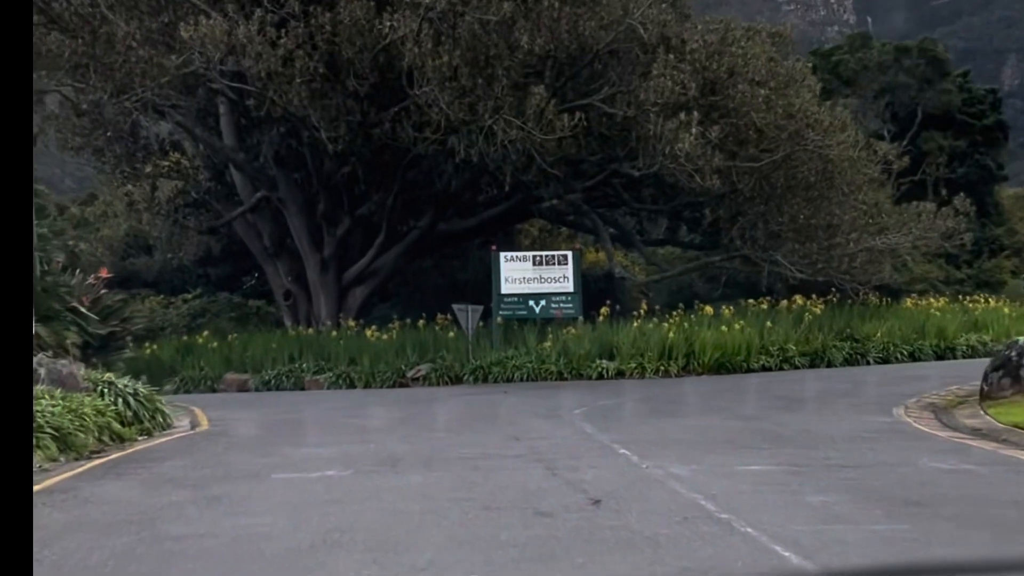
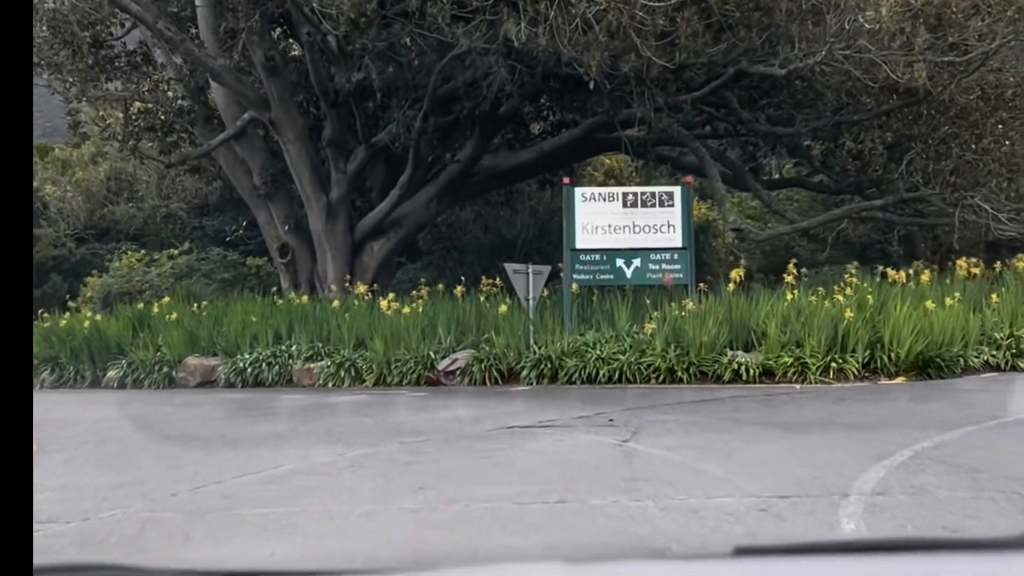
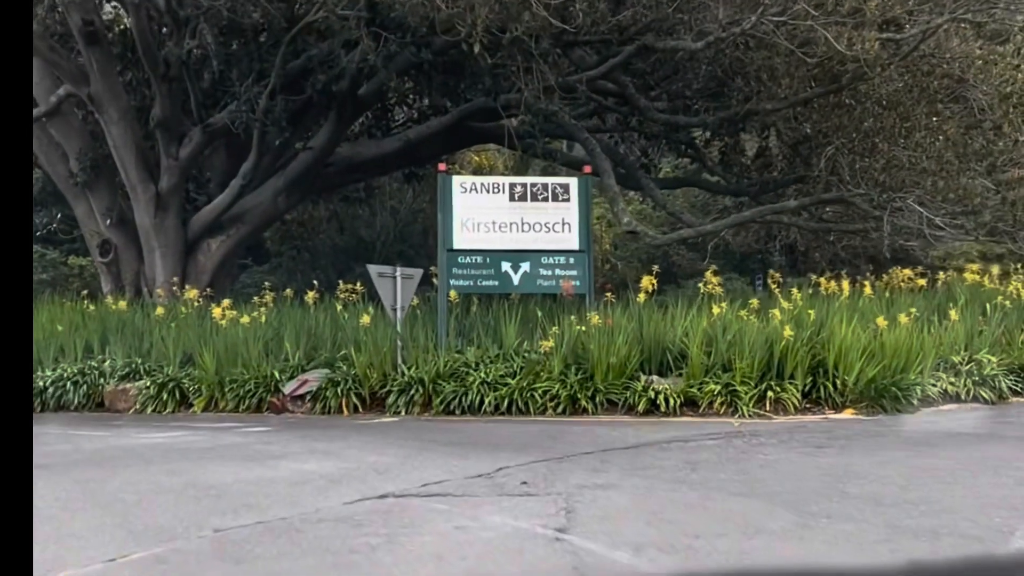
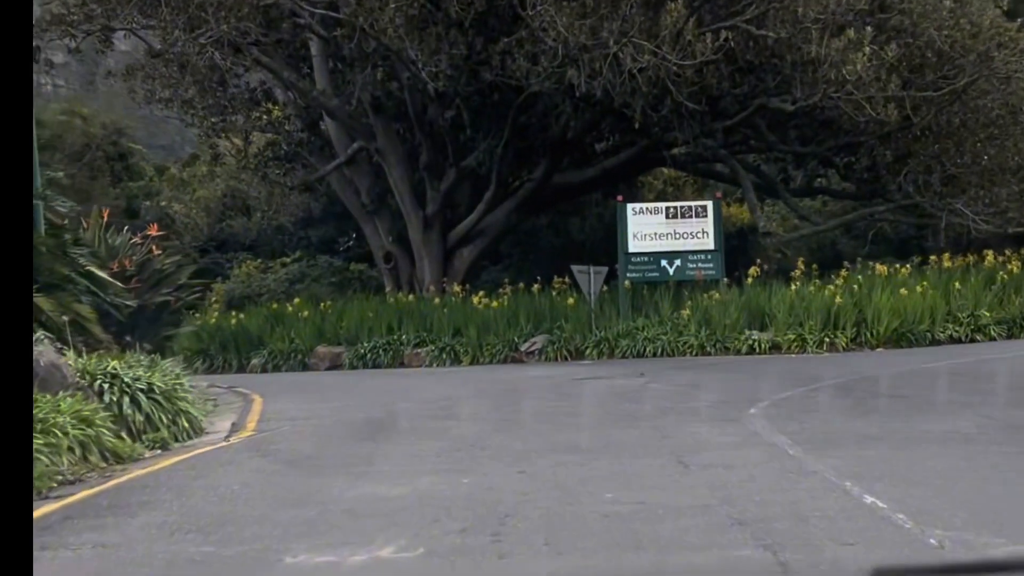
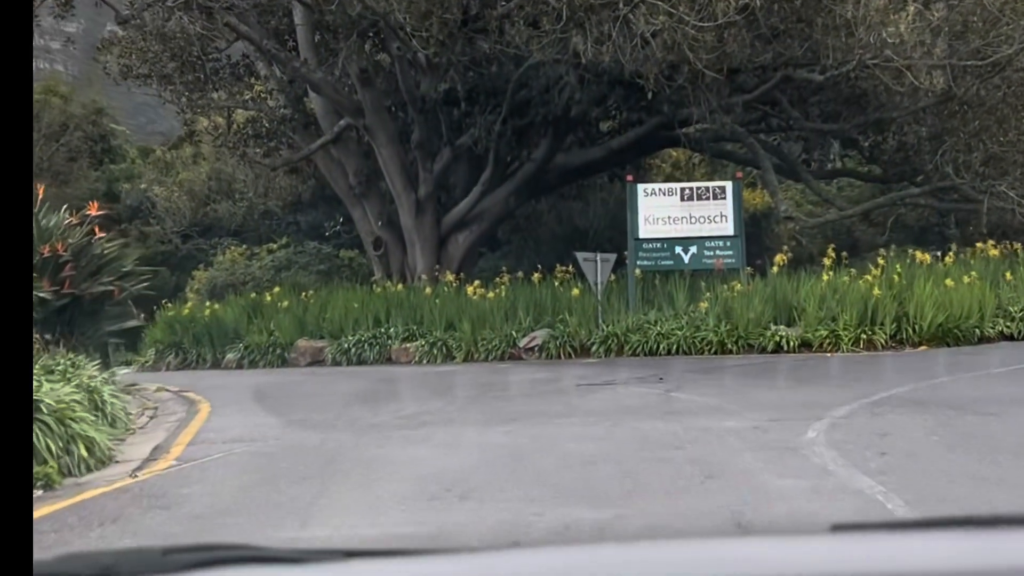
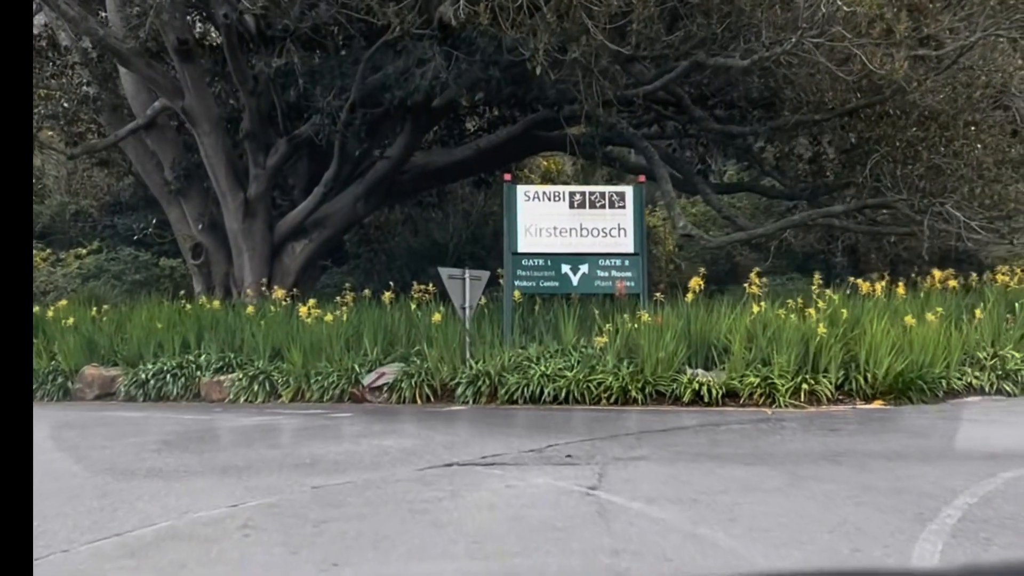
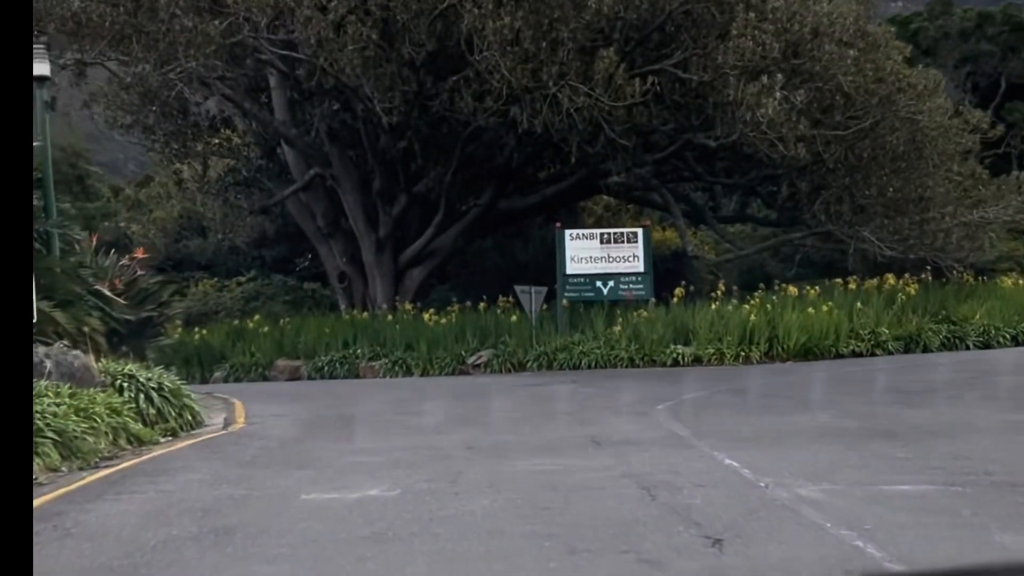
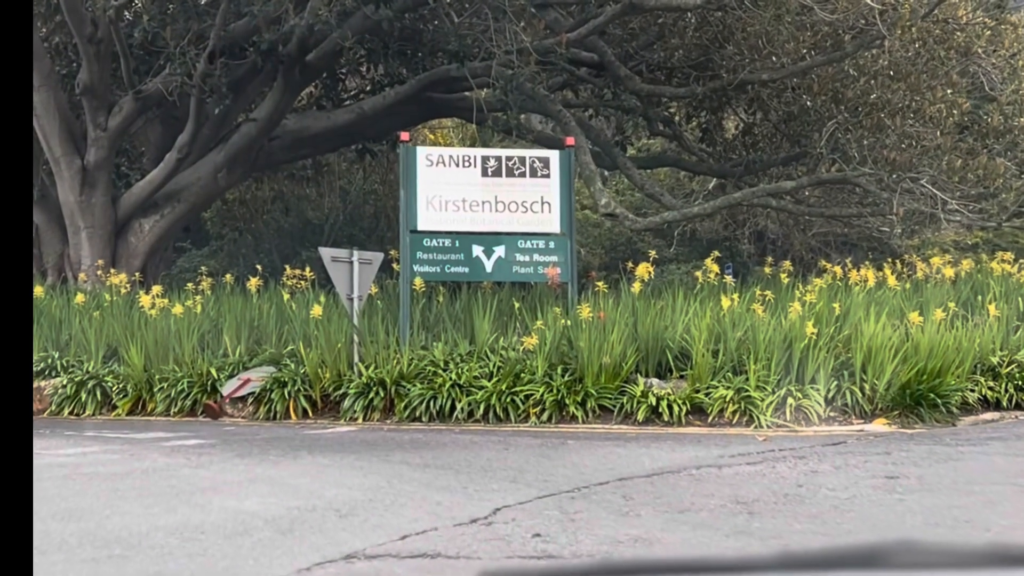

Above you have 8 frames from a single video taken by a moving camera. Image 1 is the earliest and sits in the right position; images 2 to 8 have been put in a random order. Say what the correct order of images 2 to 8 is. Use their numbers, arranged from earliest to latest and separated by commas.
7, 4, 5, 2, 6, 3, 8
